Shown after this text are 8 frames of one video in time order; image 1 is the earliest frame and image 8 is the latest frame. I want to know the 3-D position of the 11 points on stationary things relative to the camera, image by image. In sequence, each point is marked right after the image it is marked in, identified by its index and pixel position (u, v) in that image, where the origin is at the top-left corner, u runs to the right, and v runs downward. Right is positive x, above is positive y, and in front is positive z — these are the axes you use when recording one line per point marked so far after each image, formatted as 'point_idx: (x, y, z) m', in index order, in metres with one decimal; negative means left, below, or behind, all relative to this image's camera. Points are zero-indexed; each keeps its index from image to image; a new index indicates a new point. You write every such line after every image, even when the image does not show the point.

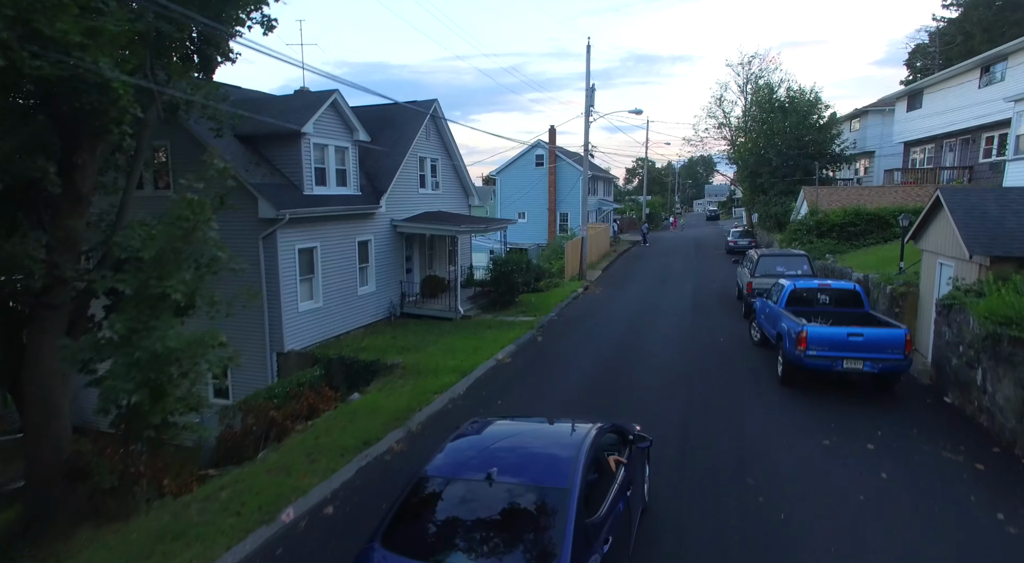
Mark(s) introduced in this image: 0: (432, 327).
0: (-2.0, -1.2, +15.4) m
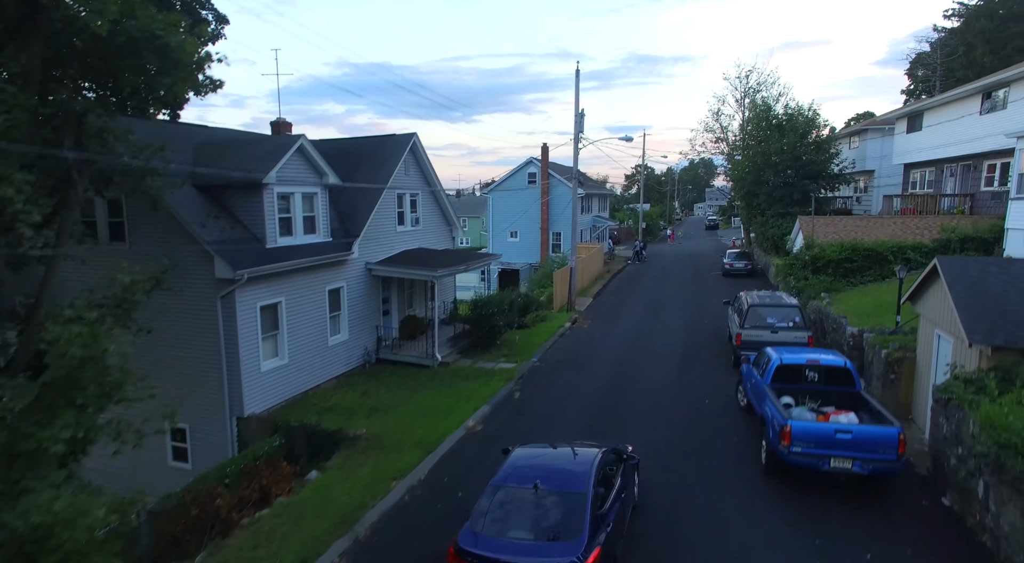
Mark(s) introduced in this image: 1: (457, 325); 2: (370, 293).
0: (-2.5, -2.3, +14.7) m
1: (-1.7, -1.4, +18.7) m
2: (-3.7, -0.3, +15.8) m
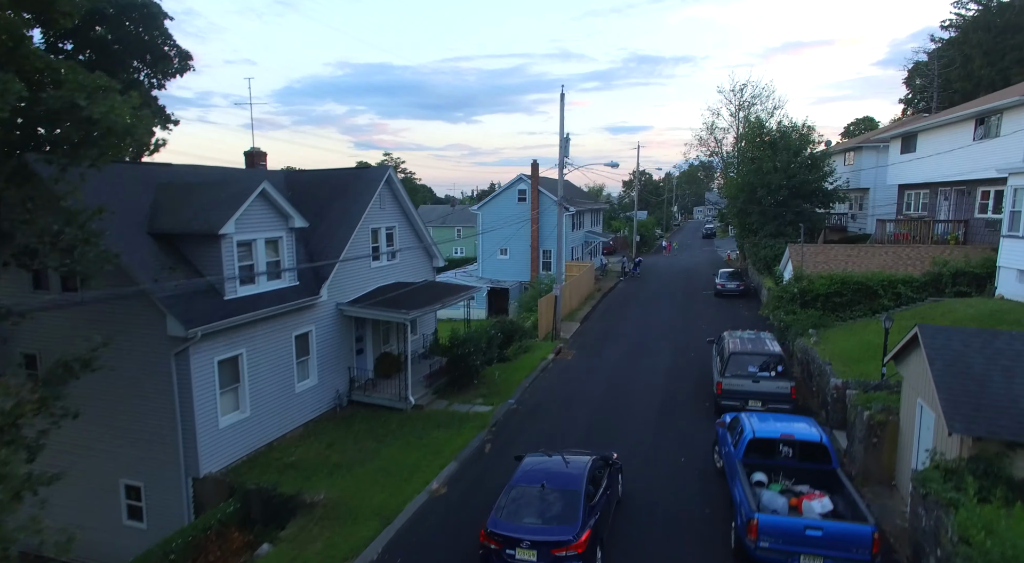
0: (-3.1, -3.3, +14.3) m
1: (-2.3, -2.4, +18.2) m
2: (-4.3, -1.3, +15.3) m
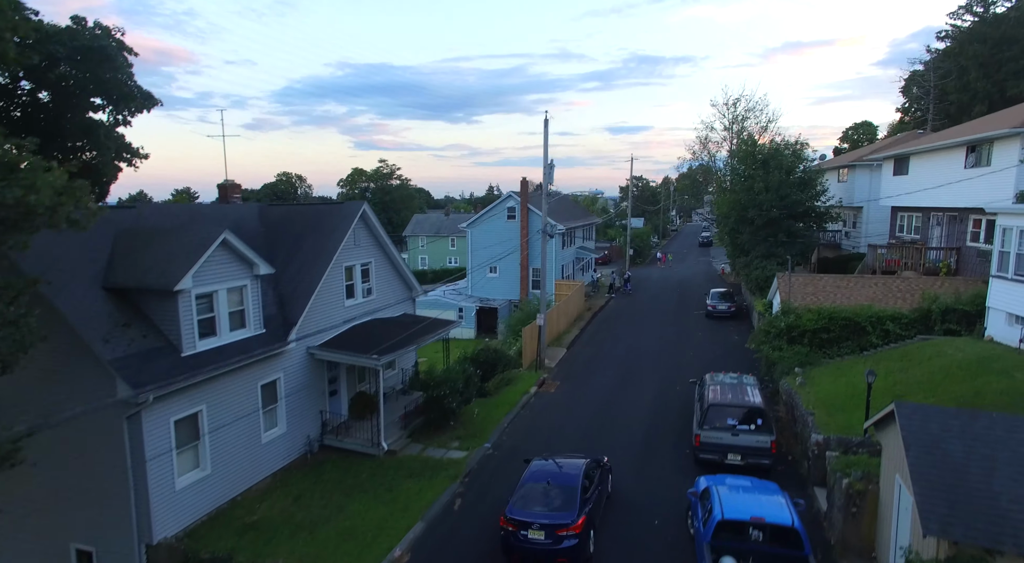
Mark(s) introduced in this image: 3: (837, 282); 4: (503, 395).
0: (-3.7, -4.4, +13.9) m
1: (-2.9, -3.4, +17.8) m
2: (-4.9, -2.3, +14.9) m
3: (+10.4, 0.0, +19.5) m
4: (-0.3, -3.6, +19.4) m
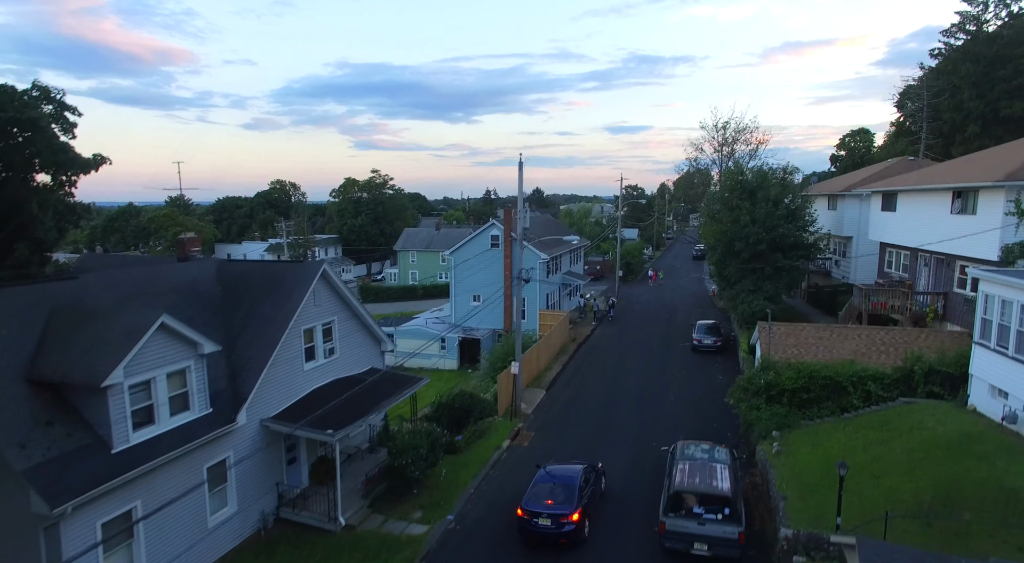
0: (-4.6, -6.0, +13.2) m
1: (-3.7, -5.0, +17.2) m
2: (-5.8, -3.9, +14.3) m
3: (+9.5, -1.6, +18.9) m
4: (-1.1, -5.2, +18.8) m
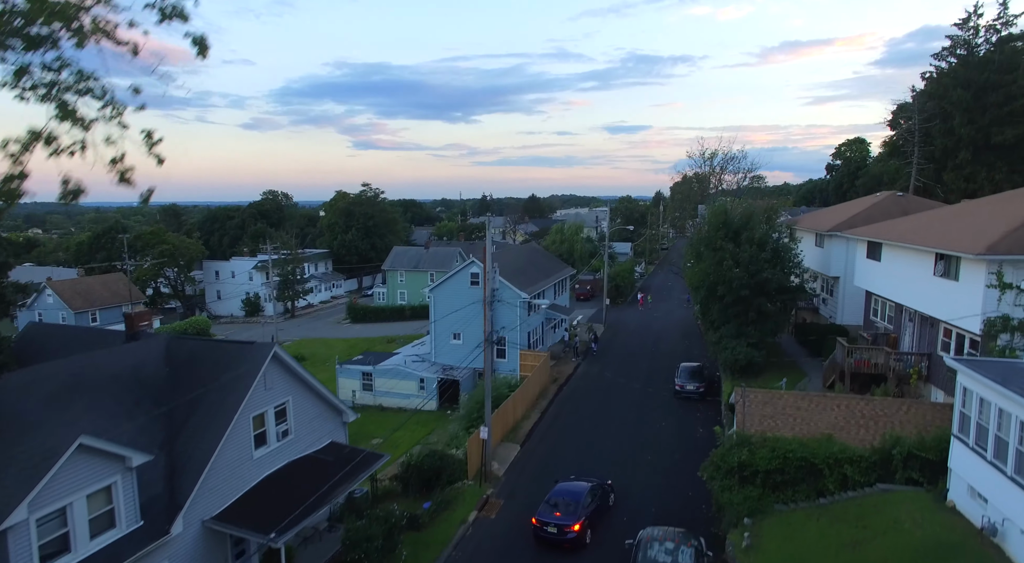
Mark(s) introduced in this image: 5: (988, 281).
0: (-5.6, -8.0, +12.5) m
1: (-4.7, -7.1, +16.5) m
2: (-6.8, -6.0, +13.6) m
3: (+8.5, -3.6, +18.2) m
4: (-2.2, -7.3, +18.1) m
5: (+12.8, 0.0, +16.3) m
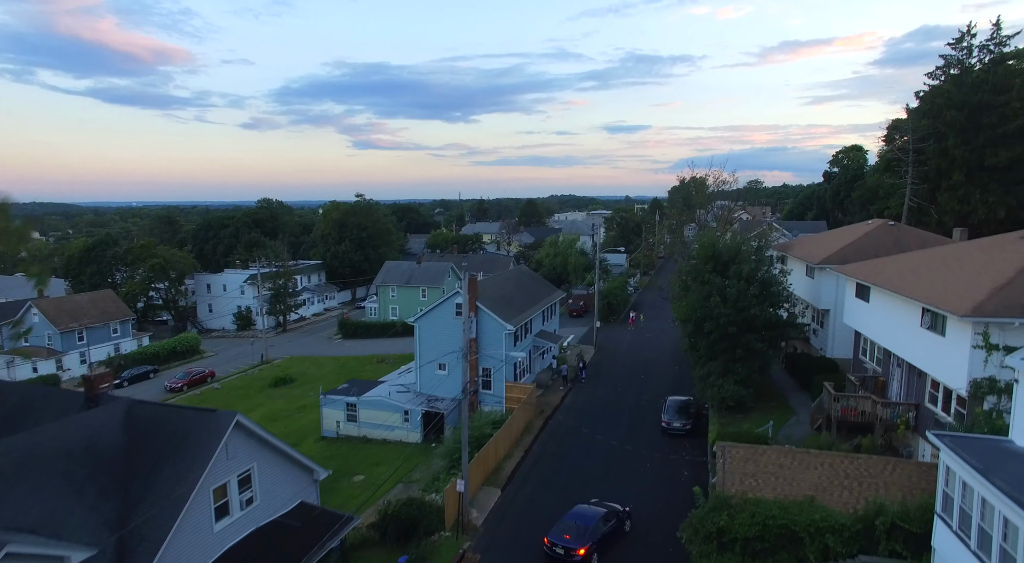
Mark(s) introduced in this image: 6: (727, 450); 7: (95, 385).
0: (-6.3, -9.6, +12.0) m
1: (-5.5, -8.7, +16.0) m
2: (-7.5, -7.6, +13.1) m
3: (+7.8, -5.2, +17.7) m
4: (-2.9, -8.8, +17.6) m
5: (+12.0, -1.5, +15.8) m
6: (+6.5, -5.1, +18.2) m
7: (-10.8, -2.7, +15.6) m
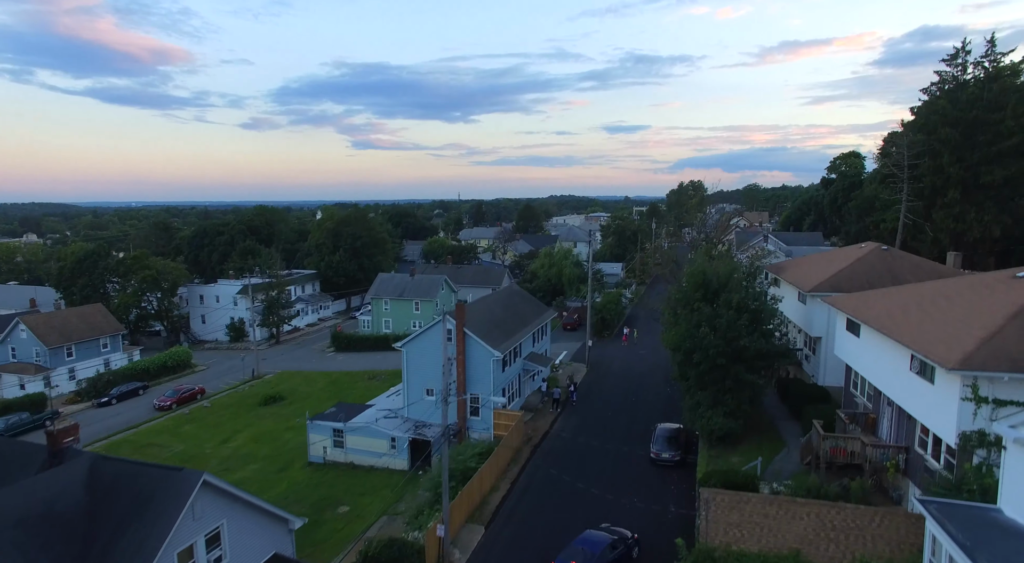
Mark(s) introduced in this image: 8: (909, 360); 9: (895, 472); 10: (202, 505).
0: (-6.9, -10.9, +11.6) m
1: (-6.1, -9.9, +15.6) m
2: (-8.1, -8.9, +12.7) m
3: (+7.2, -6.5, +17.3) m
4: (-3.5, -10.1, +17.2) m
5: (+11.4, -2.8, +15.4) m
6: (+5.9, -6.4, +17.7) m
7: (-11.4, -4.0, +15.2) m
8: (+11.9, -2.3, +18.1) m
9: (+12.2, -6.1, +19.4) m
10: (-7.4, -5.3, +14.5) m
